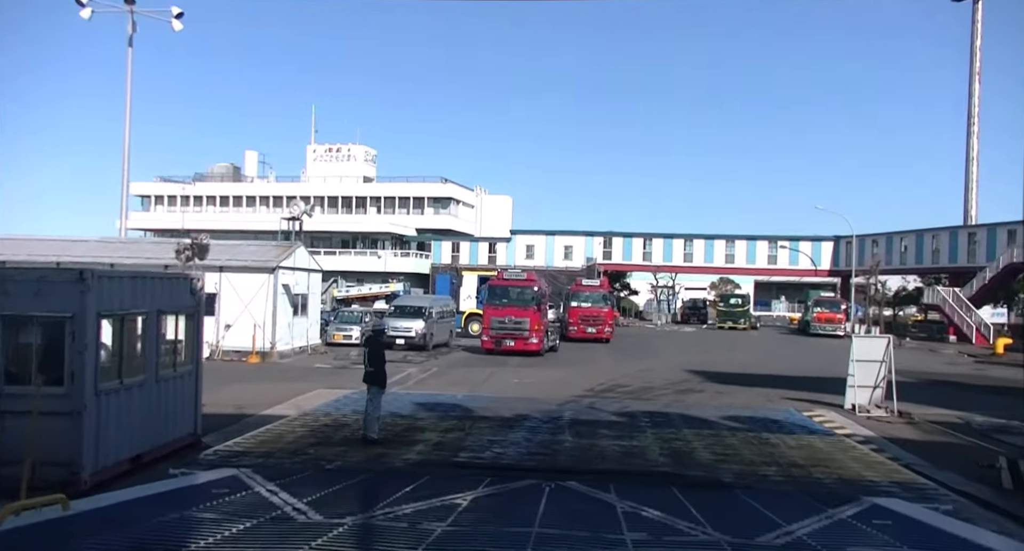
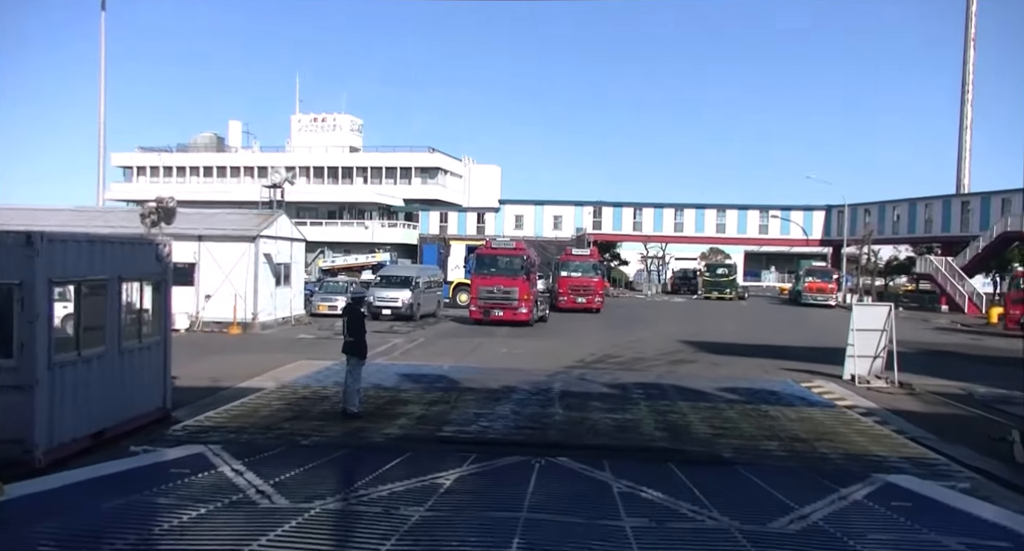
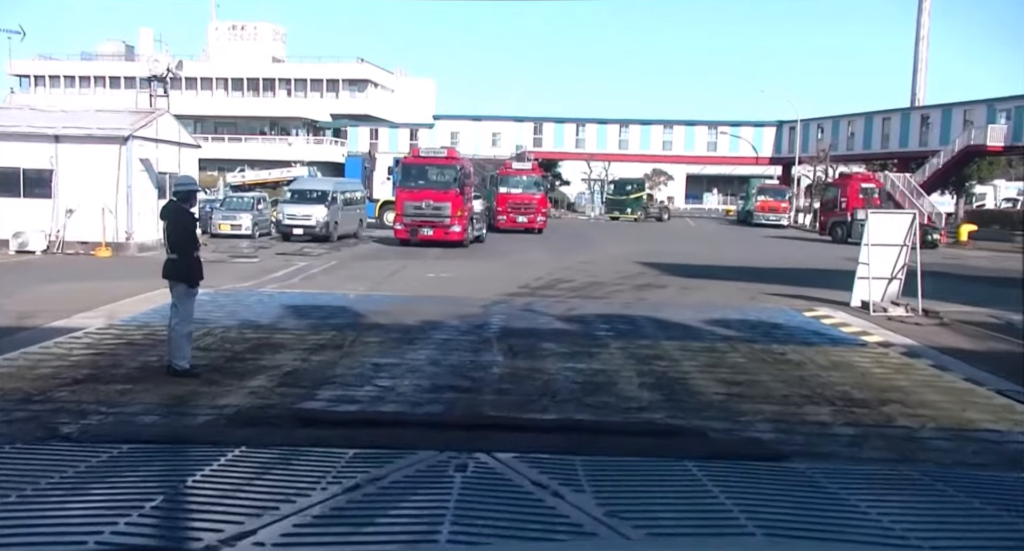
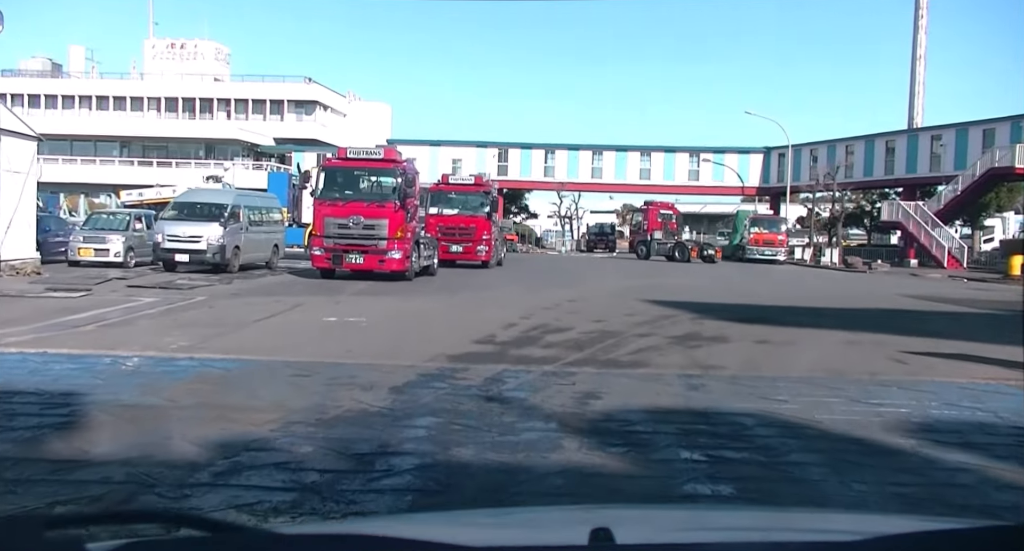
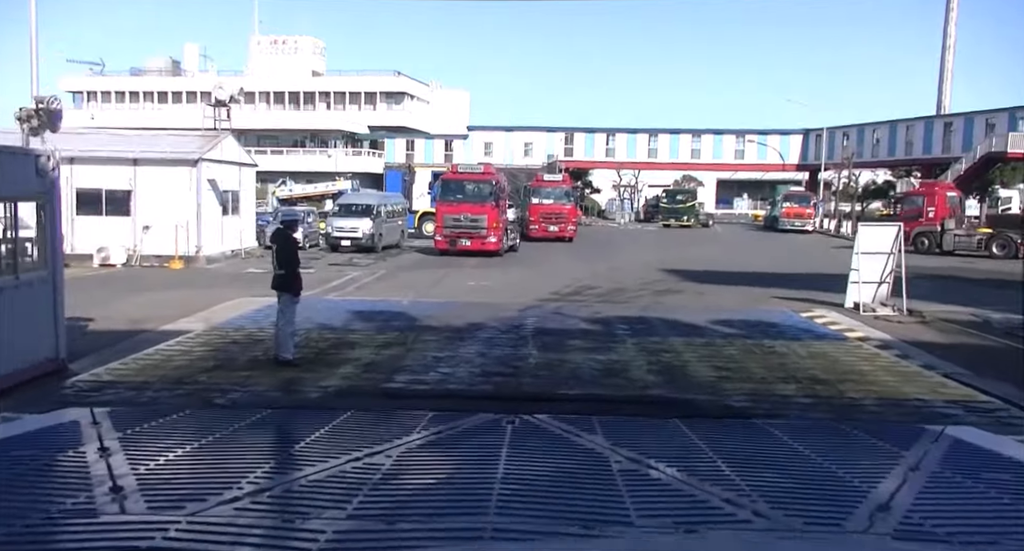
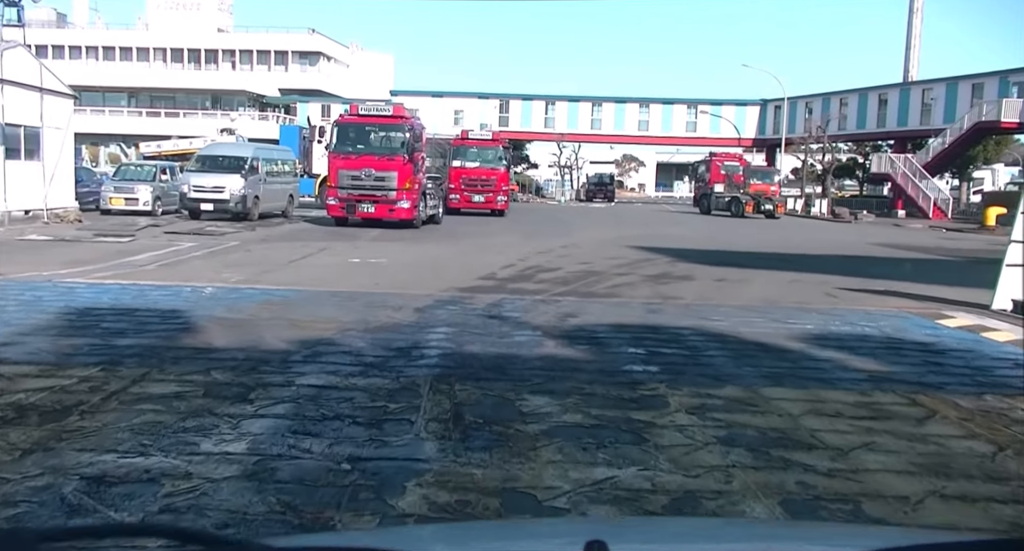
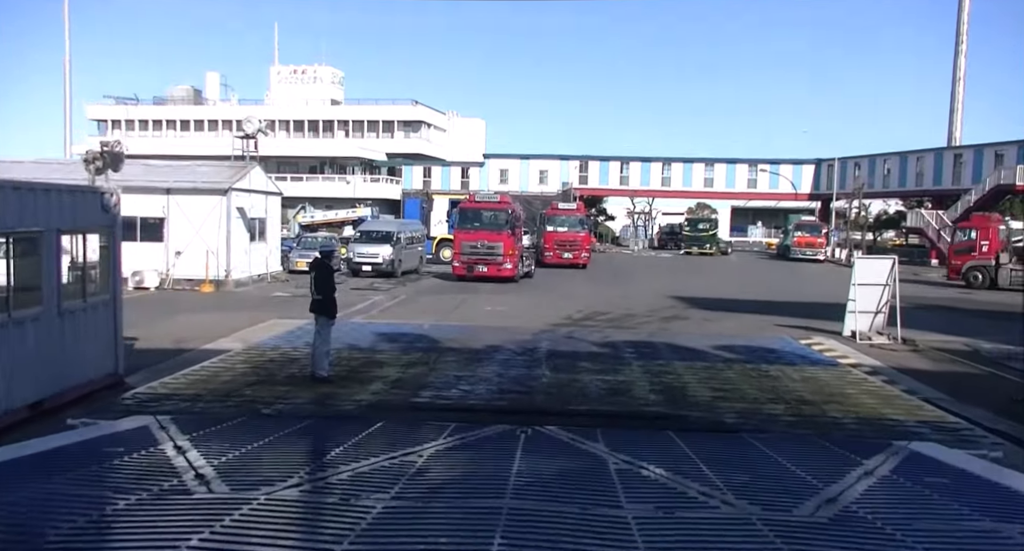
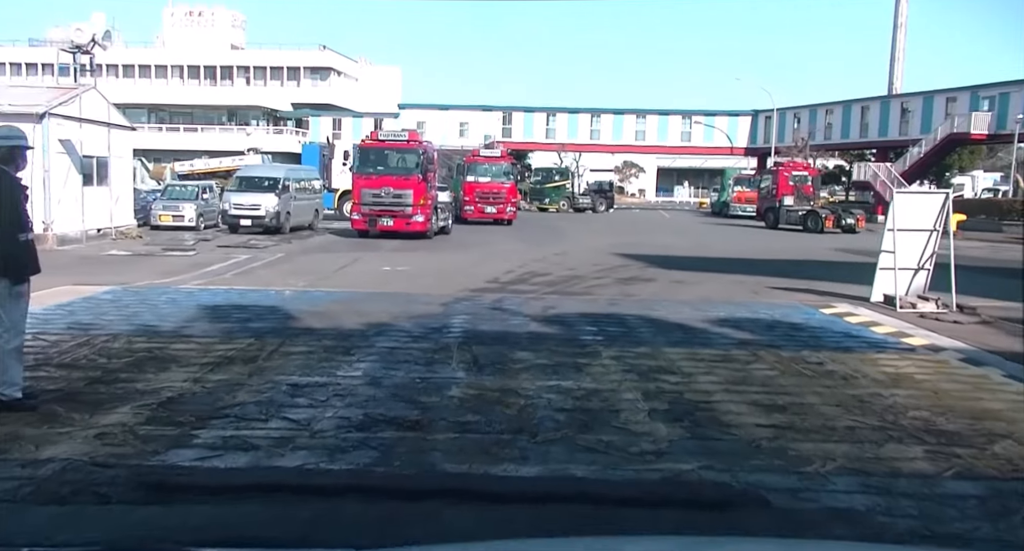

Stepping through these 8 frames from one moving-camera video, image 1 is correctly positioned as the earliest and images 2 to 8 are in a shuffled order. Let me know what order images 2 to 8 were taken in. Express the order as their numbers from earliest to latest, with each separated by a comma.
2, 7, 5, 3, 8, 6, 4
